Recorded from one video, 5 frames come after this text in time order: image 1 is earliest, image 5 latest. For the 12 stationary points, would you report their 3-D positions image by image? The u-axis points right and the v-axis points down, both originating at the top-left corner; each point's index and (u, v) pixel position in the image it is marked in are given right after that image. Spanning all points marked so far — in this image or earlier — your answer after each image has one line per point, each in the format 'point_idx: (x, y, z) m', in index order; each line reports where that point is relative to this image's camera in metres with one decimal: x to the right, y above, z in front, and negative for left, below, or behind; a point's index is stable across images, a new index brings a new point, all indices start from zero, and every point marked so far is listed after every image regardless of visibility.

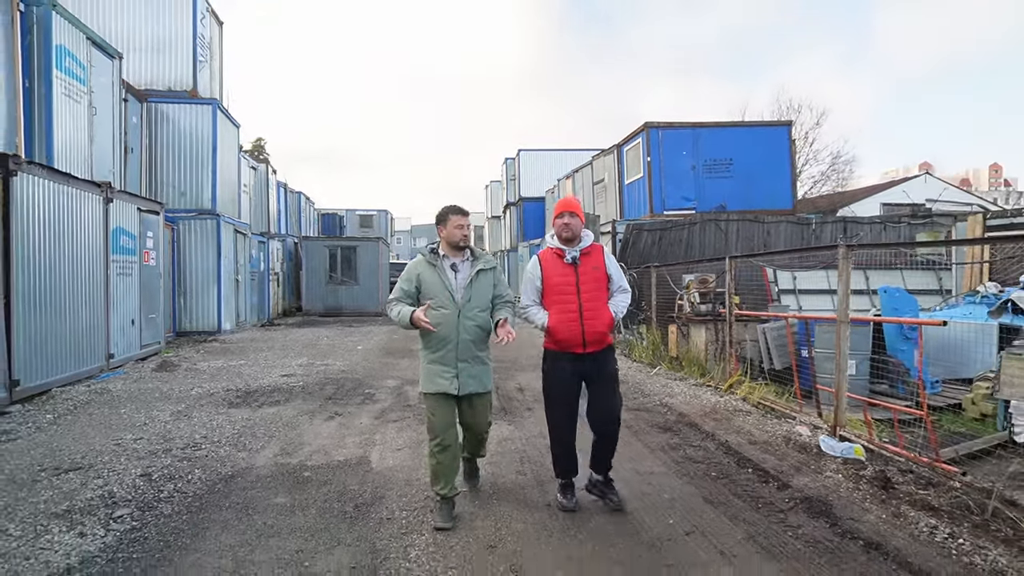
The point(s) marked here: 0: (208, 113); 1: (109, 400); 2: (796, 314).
0: (-5.5, +3.1, +12.6) m
1: (-3.7, -1.0, +6.4) m
2: (+2.5, -0.2, +5.7) m
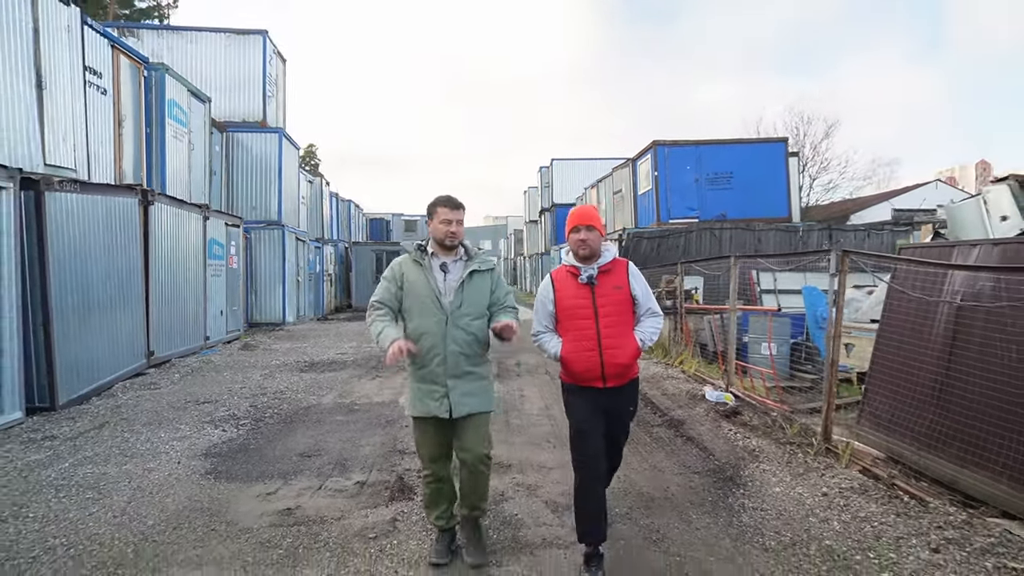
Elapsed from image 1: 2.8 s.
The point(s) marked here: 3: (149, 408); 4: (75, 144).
0: (-5.1, +3.2, +15.1) m
1: (-3.7, -1.0, +8.7) m
2: (+2.4, -0.2, +7.7) m
3: (-3.3, -1.1, +6.4) m
4: (-4.9, +1.6, +7.8) m
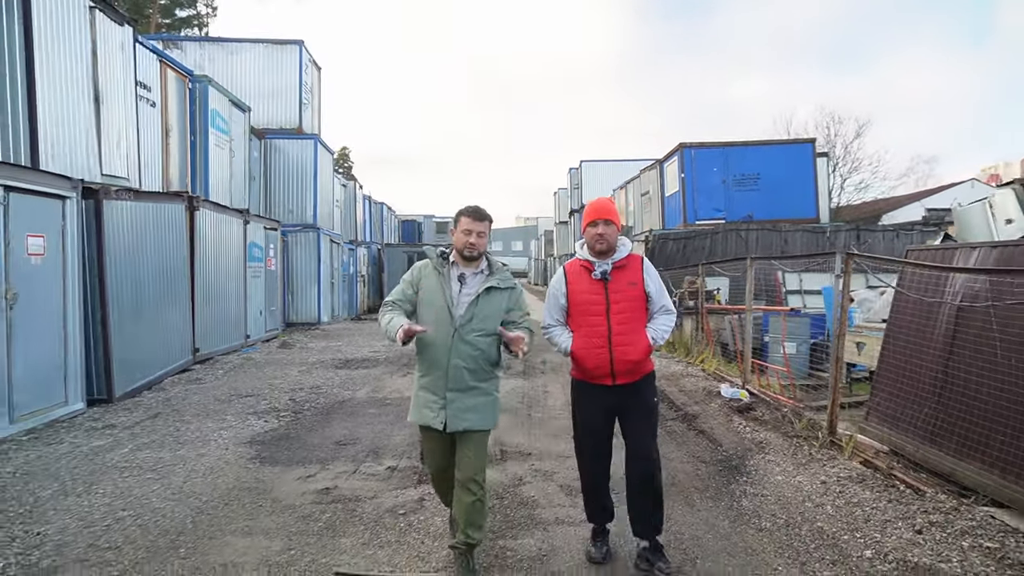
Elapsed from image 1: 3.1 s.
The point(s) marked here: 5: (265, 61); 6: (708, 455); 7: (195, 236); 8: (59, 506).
0: (-4.5, +3.1, +15.6) m
1: (-3.4, -1.0, +9.2) m
2: (+2.7, -0.2, +7.9) m
3: (-3.1, -1.1, +6.8) m
4: (-4.6, +1.6, +8.4) m
5: (-5.6, +5.2, +16.0) m
6: (+1.3, -1.1, +4.7) m
7: (-4.1, +0.7, +9.0) m
8: (-2.4, -1.2, +3.8) m
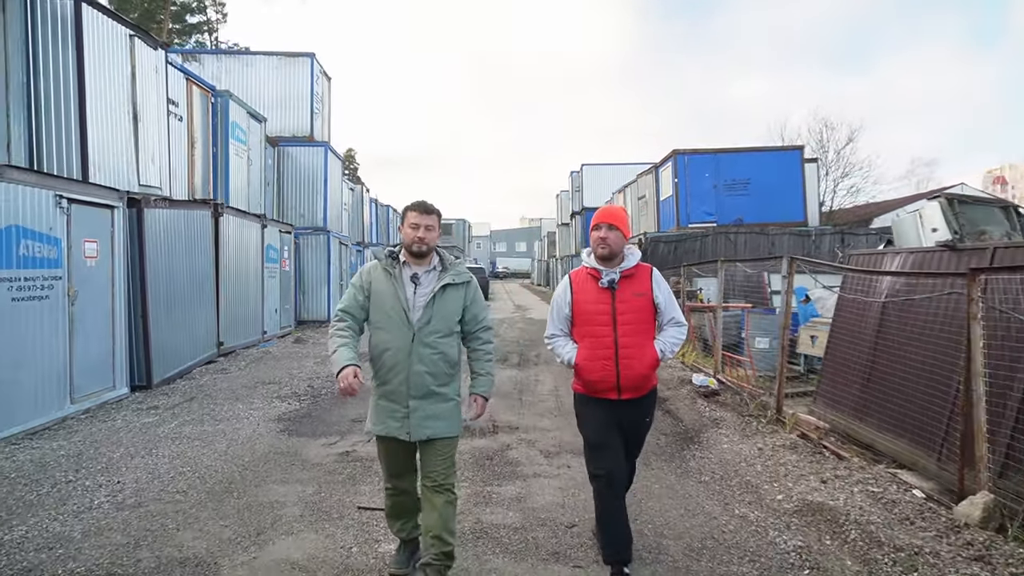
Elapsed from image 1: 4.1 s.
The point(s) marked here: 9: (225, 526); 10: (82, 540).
0: (-4.5, +3.1, +16.4) m
1: (-3.4, -1.0, +10.1) m
2: (+2.6, -0.2, +8.7) m
3: (-3.1, -1.1, +7.7) m
4: (-4.6, +1.6, +9.2) m
5: (-5.6, +5.2, +16.9) m
6: (+1.2, -1.1, +5.5) m
7: (-4.1, +0.7, +9.8) m
8: (-2.5, -1.2, +4.6) m
9: (-1.4, -1.2, +3.5) m
10: (-2.0, -1.2, +3.4) m
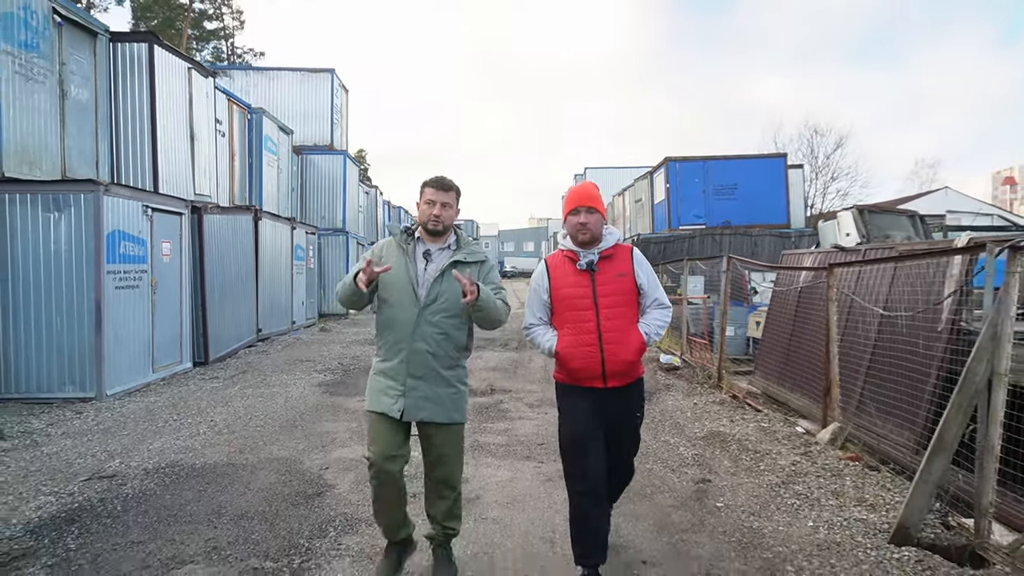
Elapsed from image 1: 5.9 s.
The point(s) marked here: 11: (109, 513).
0: (-4.4, +3.2, +18.0) m
1: (-3.4, -0.9, +11.6) m
2: (+2.6, -0.1, +10.1) m
3: (-3.1, -1.0, +9.2) m
4: (-4.6, +1.7, +10.7) m
5: (-5.5, +5.3, +18.4) m
6: (+1.2, -1.0, +6.9) m
7: (-4.1, +0.8, +11.4) m
8: (-2.6, -1.1, +6.1) m
9: (-1.5, -1.1, +5.0) m
10: (-2.1, -1.1, +4.9) m
11: (-2.0, -1.1, +3.5) m
